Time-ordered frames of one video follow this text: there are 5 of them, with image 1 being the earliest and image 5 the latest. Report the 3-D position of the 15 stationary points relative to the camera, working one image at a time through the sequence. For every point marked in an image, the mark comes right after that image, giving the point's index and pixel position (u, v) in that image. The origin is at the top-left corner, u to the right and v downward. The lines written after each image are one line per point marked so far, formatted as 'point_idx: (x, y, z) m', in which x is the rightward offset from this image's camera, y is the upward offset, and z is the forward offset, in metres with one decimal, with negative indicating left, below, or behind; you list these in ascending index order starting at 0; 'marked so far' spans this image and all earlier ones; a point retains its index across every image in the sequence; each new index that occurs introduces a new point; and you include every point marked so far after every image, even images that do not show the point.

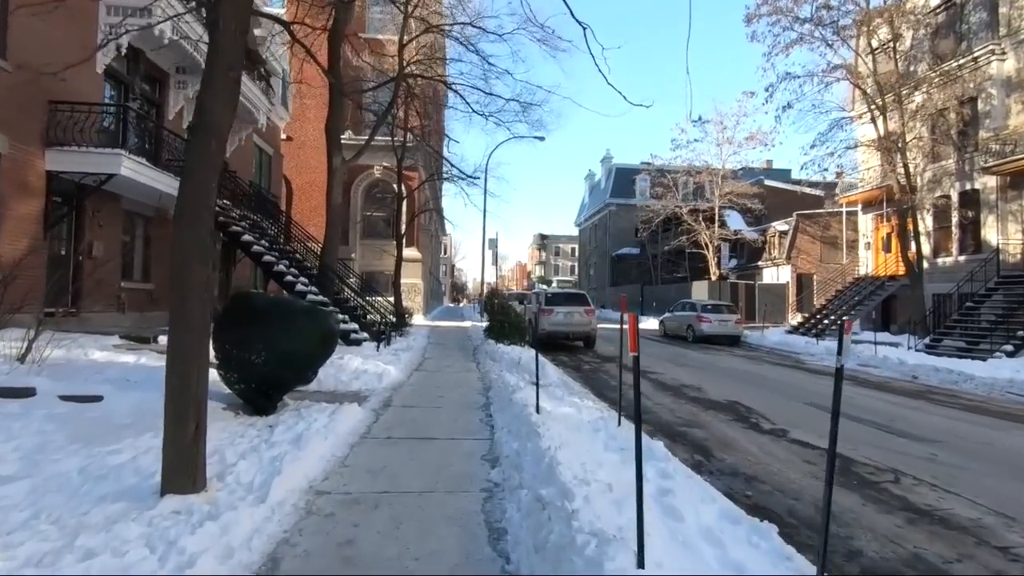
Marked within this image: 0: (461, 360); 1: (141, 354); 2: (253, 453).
0: (-1.5, -2.2, +16.3) m
1: (-7.3, -1.3, +10.4) m
2: (-3.0, -1.9, +6.0) m
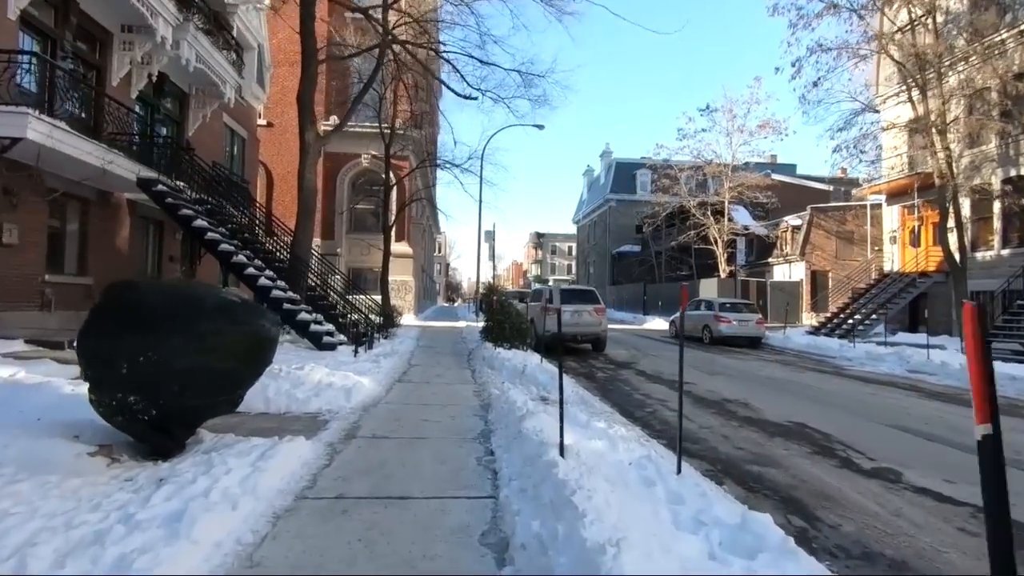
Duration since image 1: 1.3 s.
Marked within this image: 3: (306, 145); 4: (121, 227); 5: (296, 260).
0: (-1.5, -2.1, +13.8) m
1: (-7.2, -1.2, +7.8) m
2: (-2.8, -1.7, +3.5) m
3: (-6.4, +4.4, +16.4) m
4: (-11.7, +1.8, +15.9) m
5: (-6.7, +0.9, +16.2) m
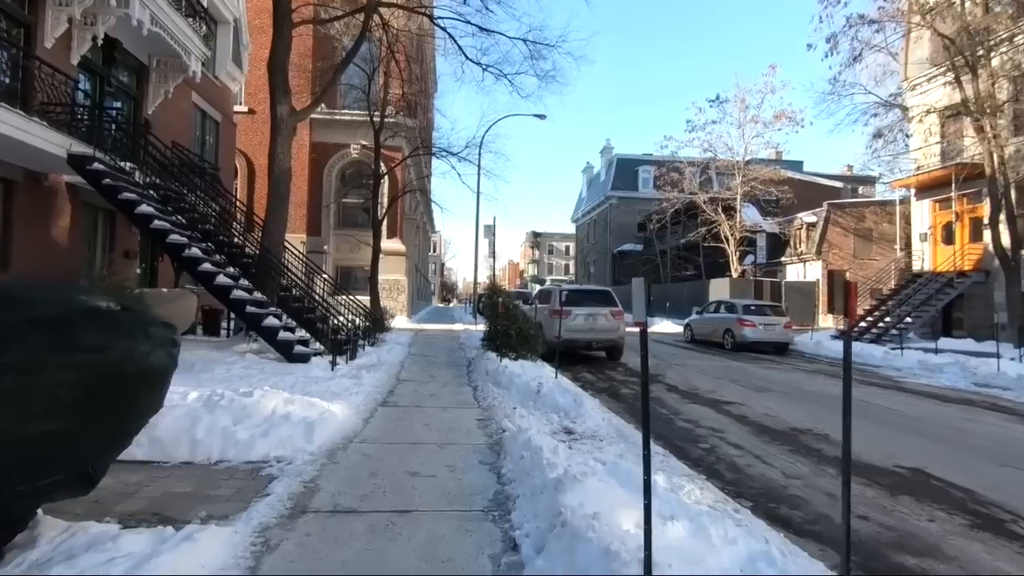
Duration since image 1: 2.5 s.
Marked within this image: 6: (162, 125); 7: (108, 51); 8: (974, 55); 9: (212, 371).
0: (-1.3, -2.1, +11.5) m
1: (-7.0, -1.2, +5.5) m
2: (-2.5, -1.7, +1.2) m
3: (-6.3, +4.5, +14.1) m
4: (-11.6, +1.9, +13.4) m
5: (-6.5, +0.9, +13.9) m
6: (-11.9, +5.5, +17.9) m
7: (-11.9, +6.9, +15.5) m
8: (+17.3, +8.7, +19.8) m
9: (-5.6, -1.6, +9.8) m
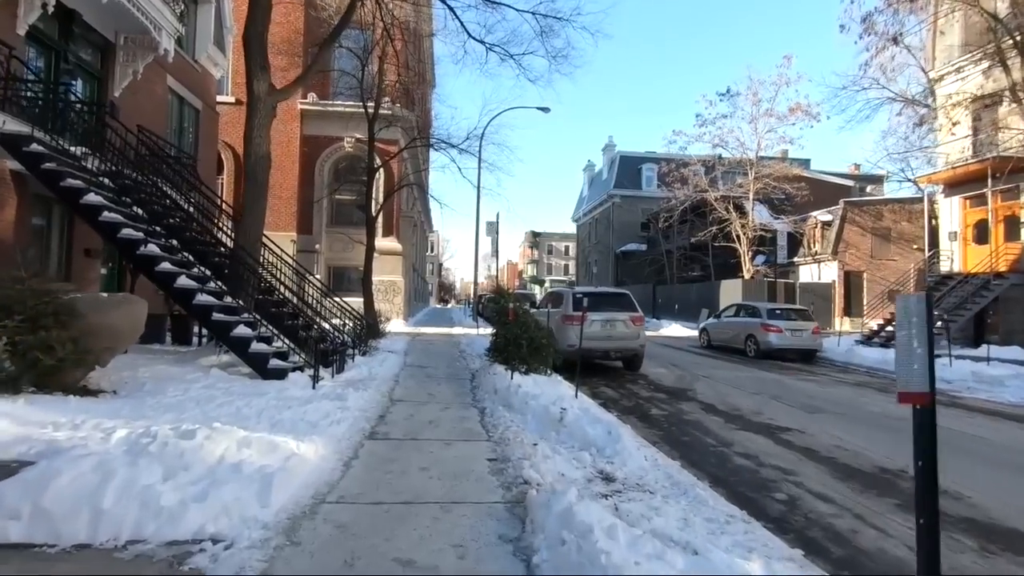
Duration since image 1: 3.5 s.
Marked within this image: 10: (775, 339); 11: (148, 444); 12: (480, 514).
0: (-1.0, -2.1, +9.7) m
1: (-6.7, -1.2, +3.7) m
2: (-2.3, -1.8, -0.5) m
3: (-6.0, +4.4, +12.3) m
4: (-11.3, +1.8, +11.7) m
5: (-6.2, +0.8, +12.1) m
6: (-11.6, +5.5, +16.2) m
7: (-11.6, +6.9, +13.7) m
8: (+17.5, +8.6, +18.1) m
9: (-5.3, -1.6, +8.1) m
10: (+9.8, -1.9, +19.6) m
11: (-3.6, -1.6, +5.3) m
12: (-0.3, -2.1, +4.9) m
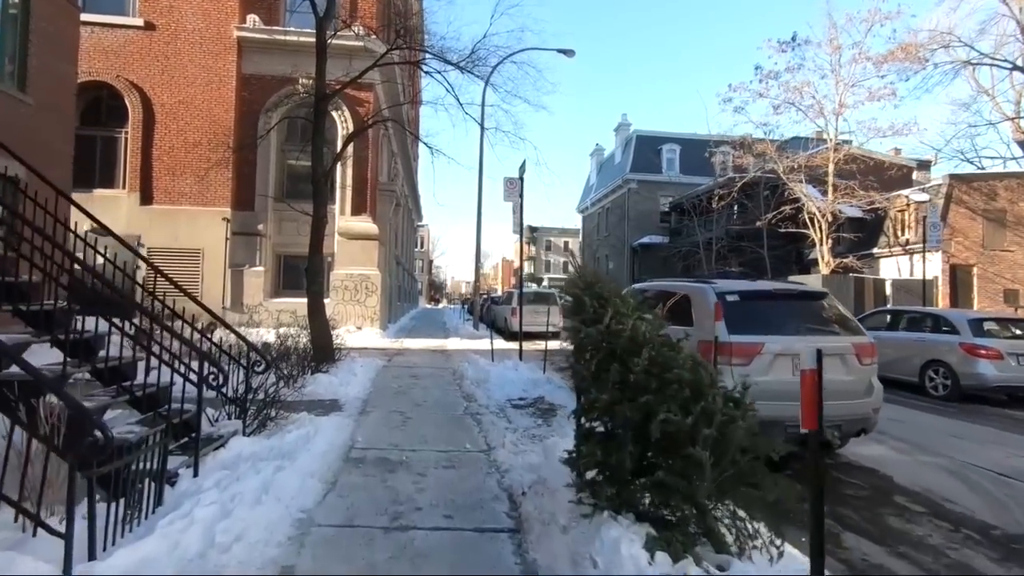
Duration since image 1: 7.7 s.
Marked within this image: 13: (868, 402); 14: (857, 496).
0: (0.0, -2.1, +1.7) m
1: (-5.5, -1.1, -4.5) m
2: (-1.0, -1.8, -8.6) m
3: (-5.0, +4.5, +4.2) m
4: (-10.3, +1.9, +3.4) m
5: (-5.2, +0.9, +4.0) m
6: (-10.7, +5.6, +7.9) m
7: (-10.6, +7.0, +5.5) m
8: (+18.4, +8.7, +10.4) m
9: (-4.3, -1.5, 0.0) m
10: (+10.7, -1.8, +11.8) m
11: (-2.5, -1.5, -2.8) m
12: (+0.8, -2.0, -3.1) m
13: (+4.4, -1.4, +6.6) m
14: (+4.0, -2.3, +6.0) m
